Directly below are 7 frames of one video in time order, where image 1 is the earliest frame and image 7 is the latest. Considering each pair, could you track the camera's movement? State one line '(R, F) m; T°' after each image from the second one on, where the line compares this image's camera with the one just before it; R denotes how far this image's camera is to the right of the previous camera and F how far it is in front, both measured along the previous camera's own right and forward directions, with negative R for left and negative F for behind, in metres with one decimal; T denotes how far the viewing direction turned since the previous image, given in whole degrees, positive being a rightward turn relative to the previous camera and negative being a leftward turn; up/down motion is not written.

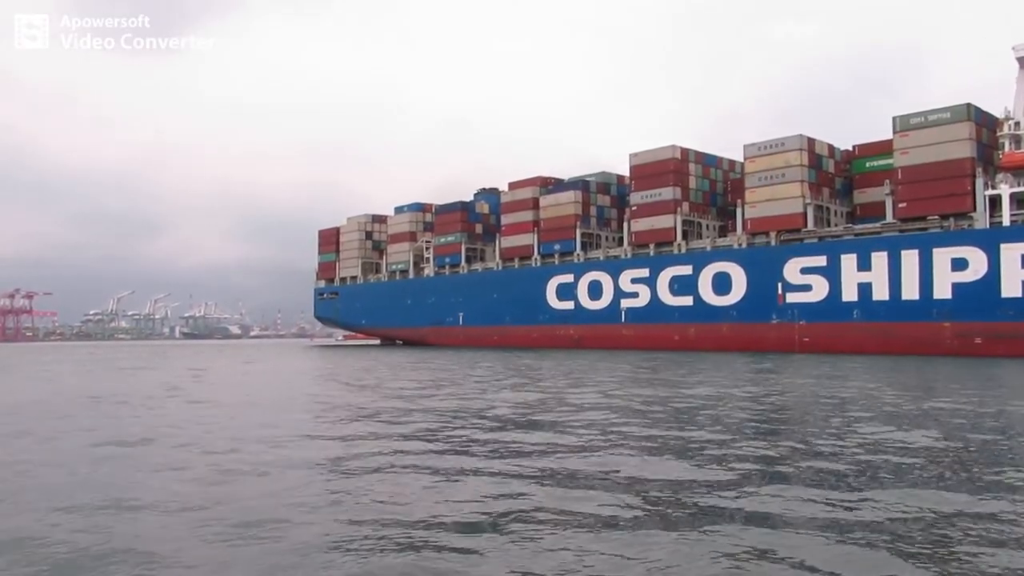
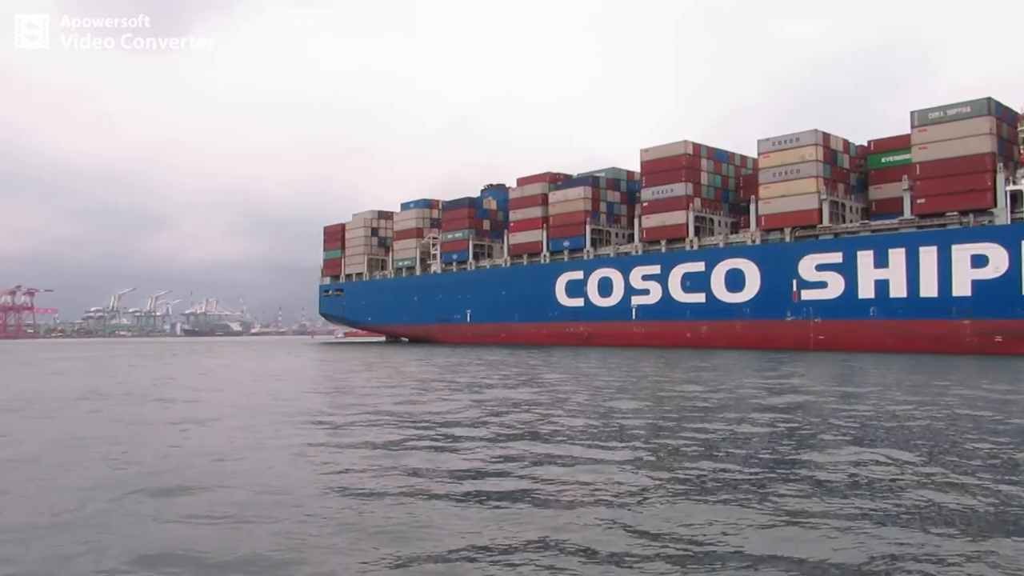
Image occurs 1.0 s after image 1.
(-0.3, +0.2) m; 0°
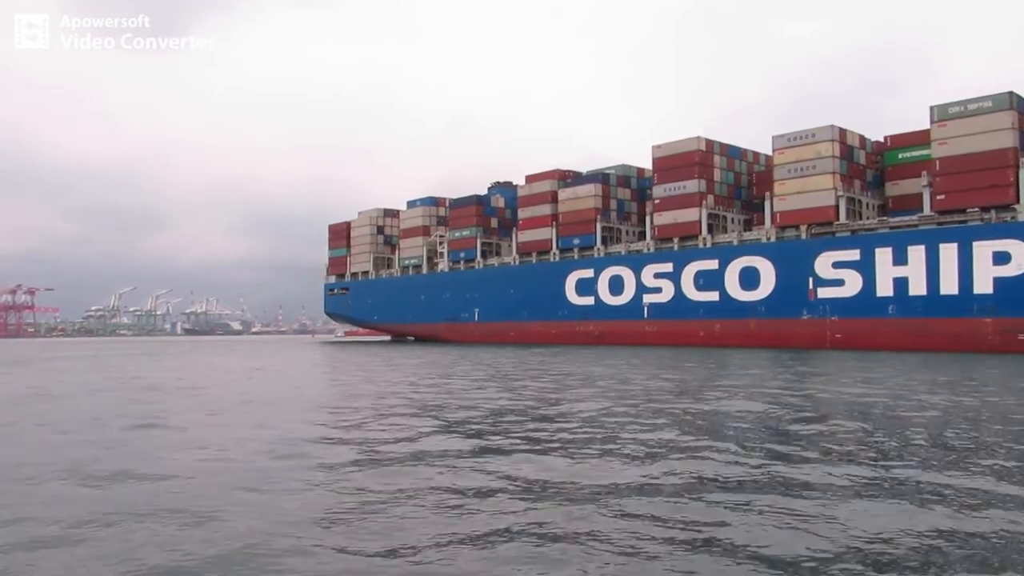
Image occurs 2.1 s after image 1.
(-0.4, +0.3) m; 0°
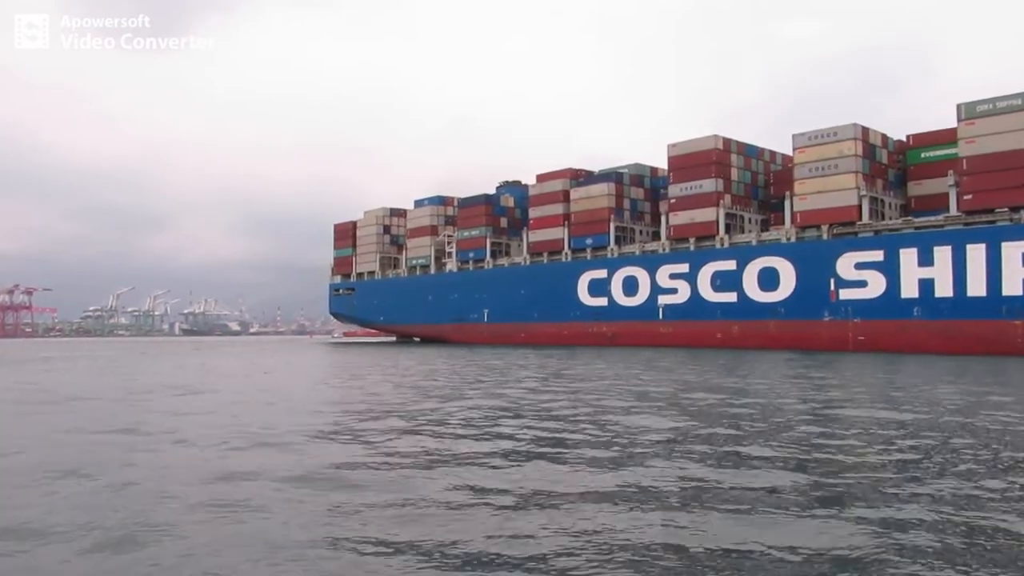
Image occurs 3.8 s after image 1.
(-0.5, +0.4) m; 0°
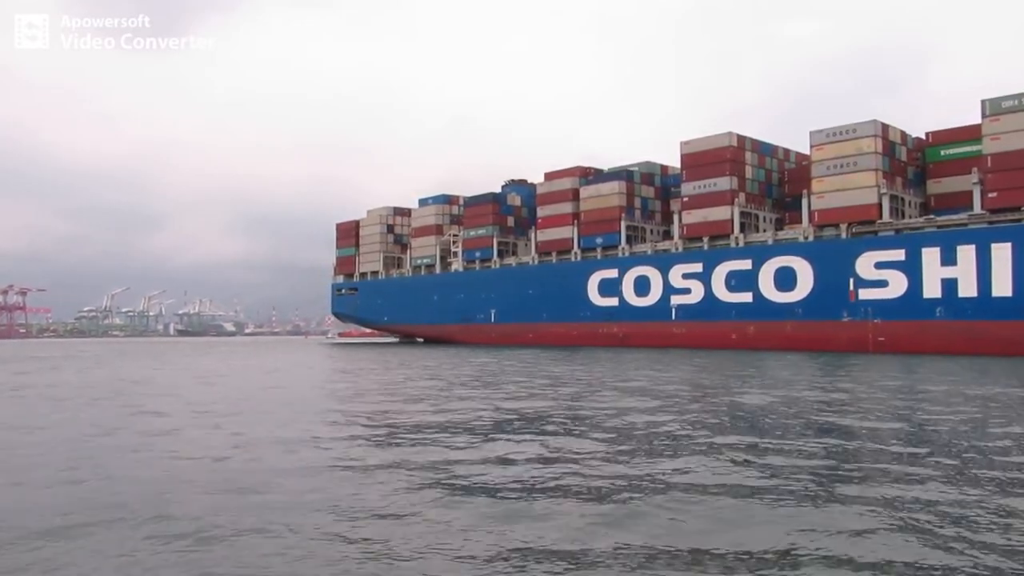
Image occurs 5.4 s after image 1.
(-0.4, +0.4) m; 0°
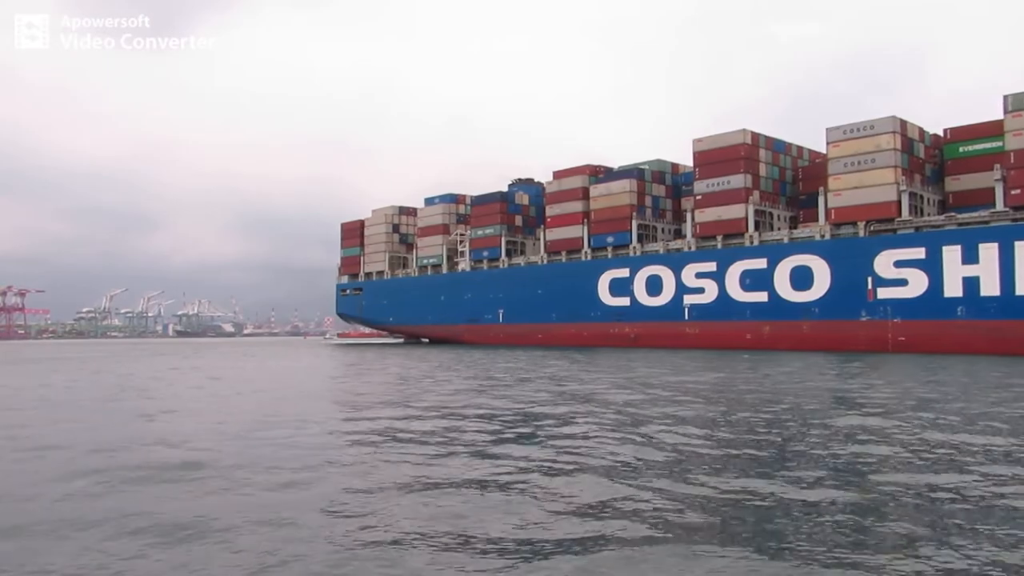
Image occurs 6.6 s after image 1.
(-0.4, +0.3) m; 0°
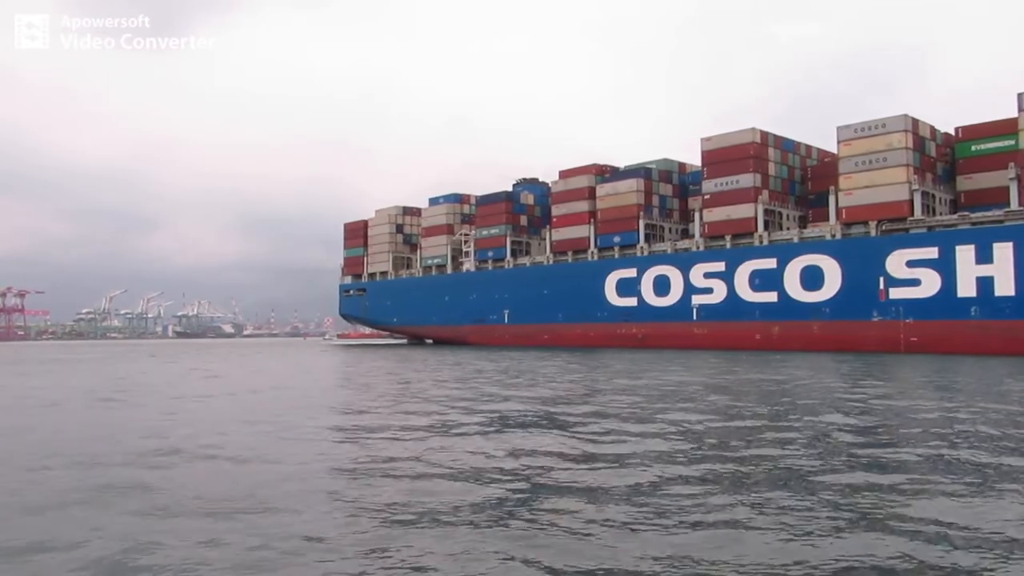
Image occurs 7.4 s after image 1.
(-0.2, +0.2) m; 0°
